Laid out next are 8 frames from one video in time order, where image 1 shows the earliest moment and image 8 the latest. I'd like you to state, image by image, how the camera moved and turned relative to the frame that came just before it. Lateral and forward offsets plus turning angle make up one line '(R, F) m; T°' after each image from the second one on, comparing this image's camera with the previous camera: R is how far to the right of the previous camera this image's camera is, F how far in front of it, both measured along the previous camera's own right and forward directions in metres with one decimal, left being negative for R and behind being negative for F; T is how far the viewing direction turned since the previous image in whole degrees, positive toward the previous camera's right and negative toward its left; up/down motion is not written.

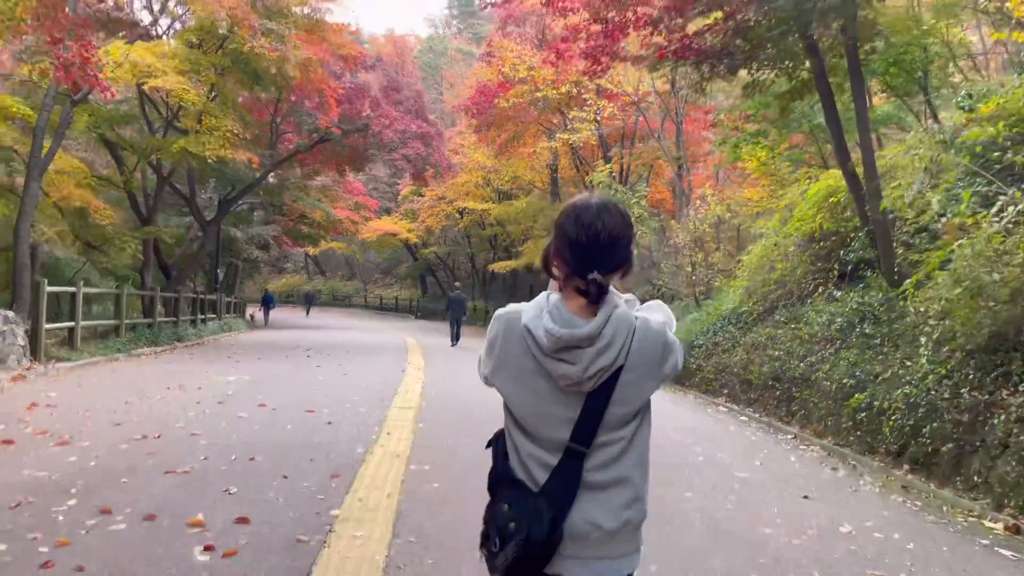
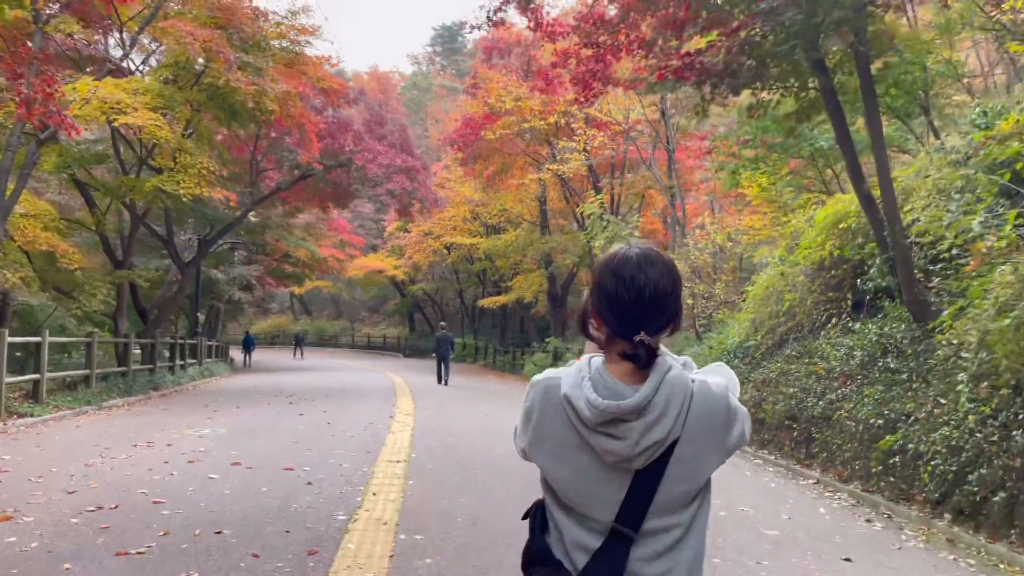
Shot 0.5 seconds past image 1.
(-0.1, +0.7) m; +1°
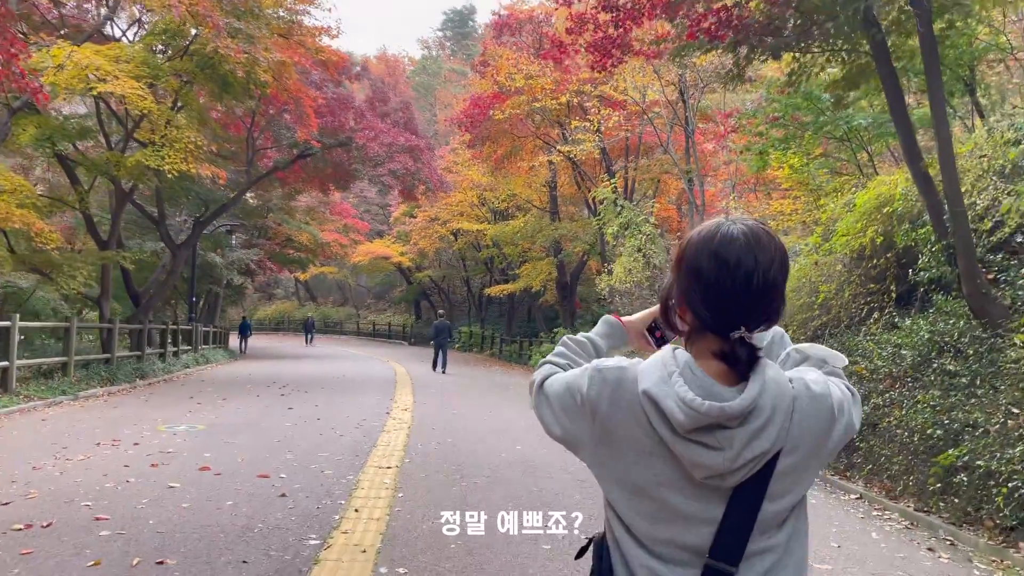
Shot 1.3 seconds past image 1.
(0.0, +0.9) m; -1°
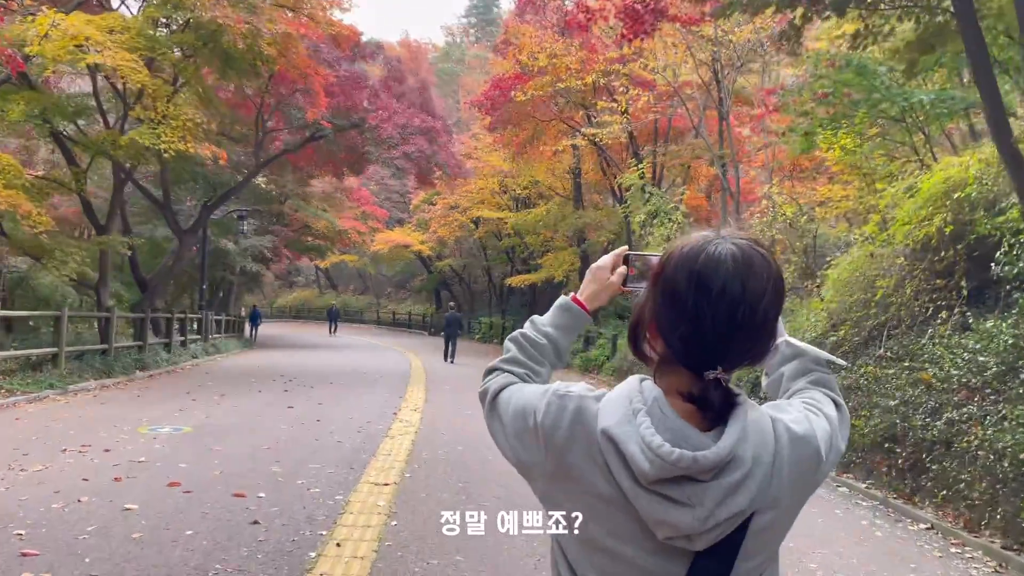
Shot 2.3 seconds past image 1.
(0.0, +1.0) m; -2°
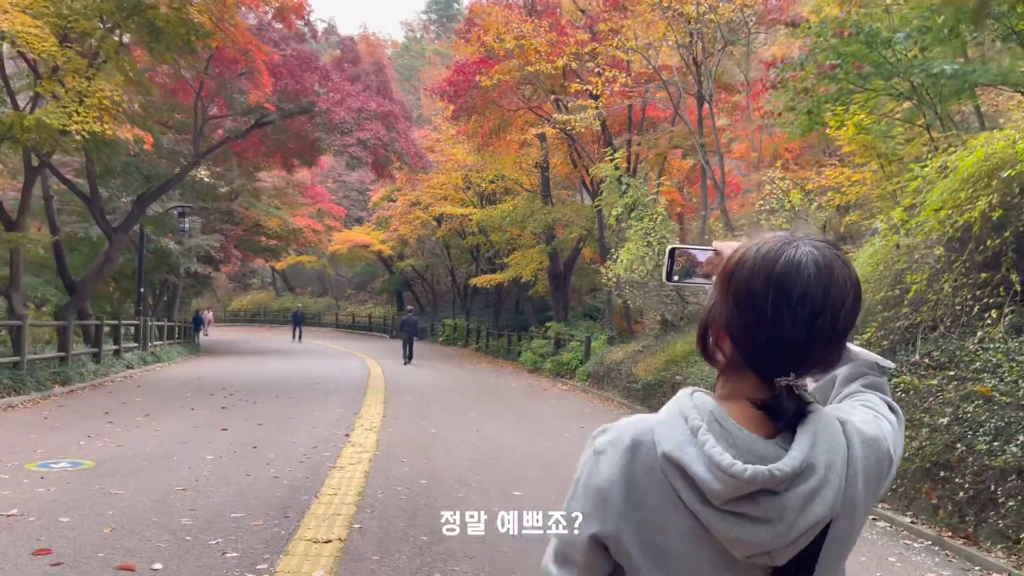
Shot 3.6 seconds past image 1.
(-0.1, +1.4) m; +3°
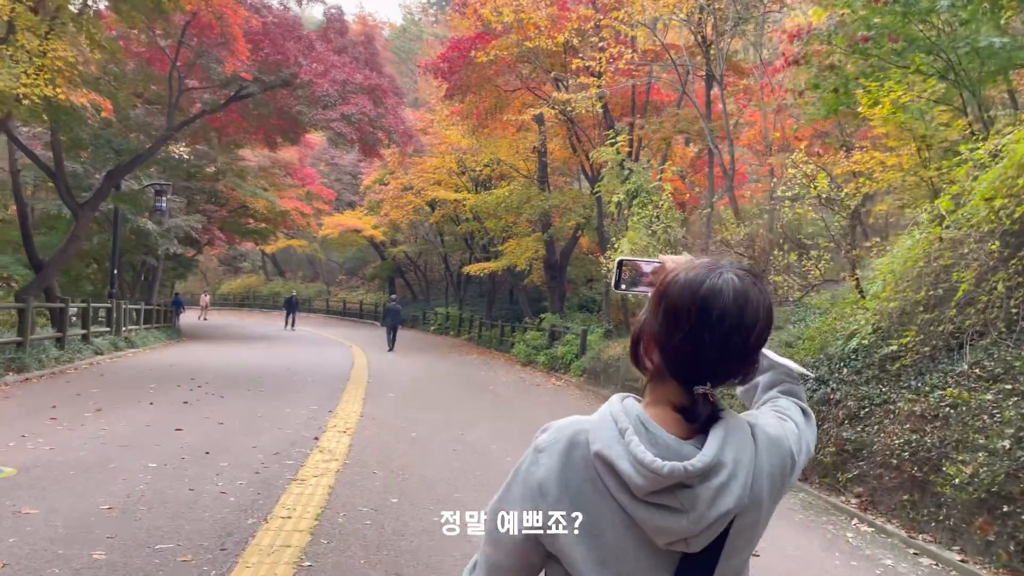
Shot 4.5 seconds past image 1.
(0.0, +0.9) m; 0°
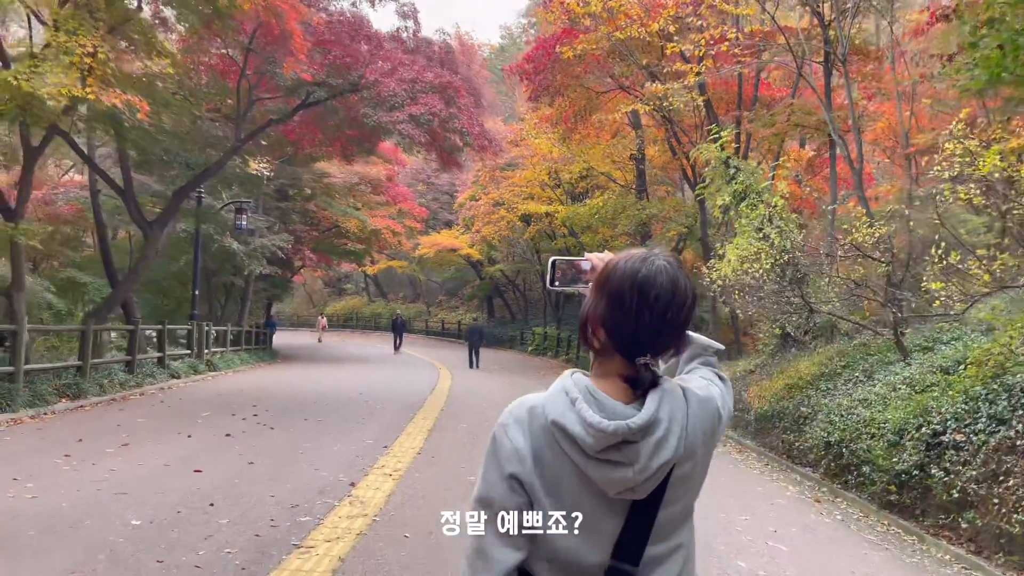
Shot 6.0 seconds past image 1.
(+0.3, +1.5) m; -7°
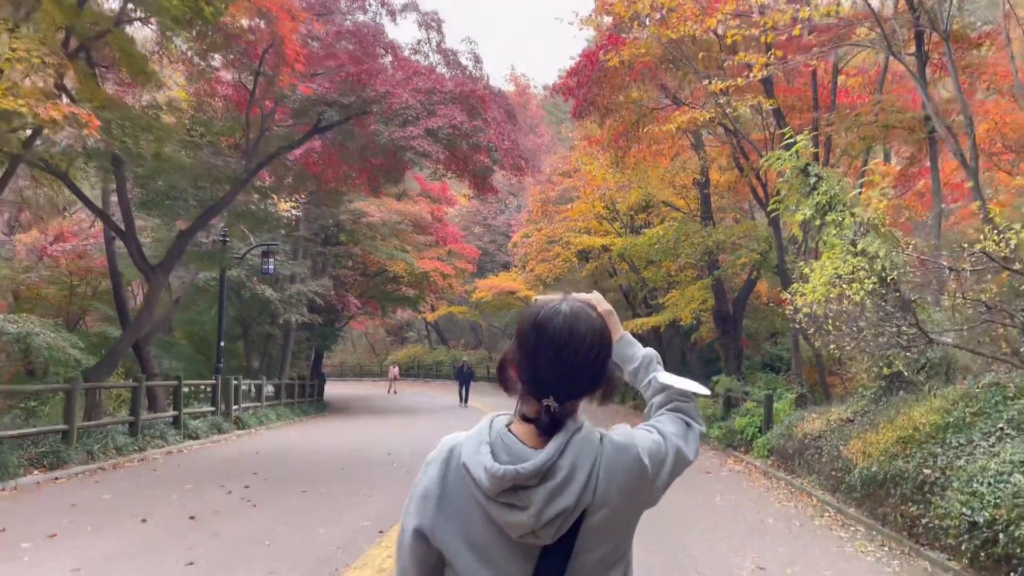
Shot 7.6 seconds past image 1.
(+0.4, +1.9) m; -5°
